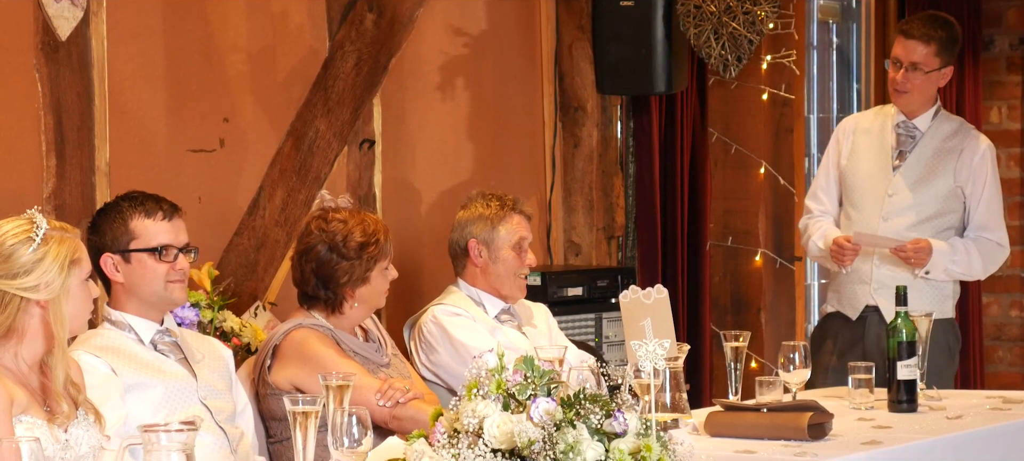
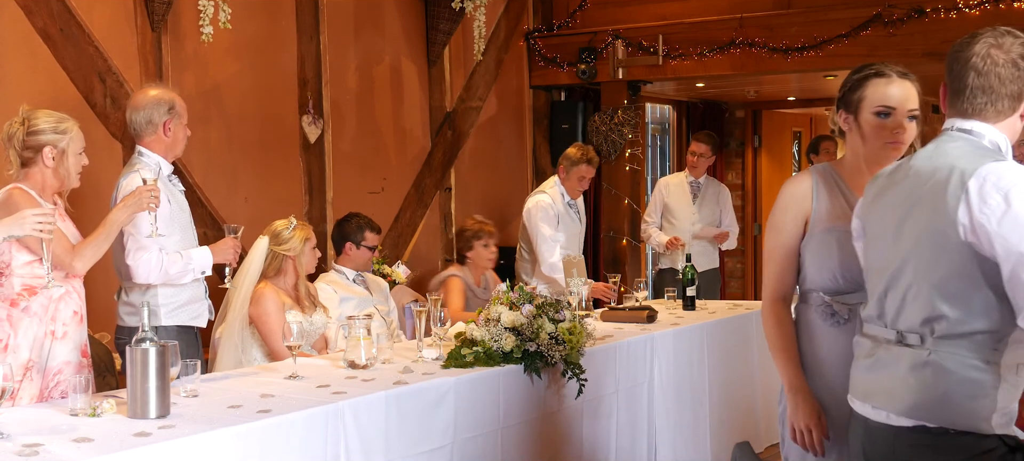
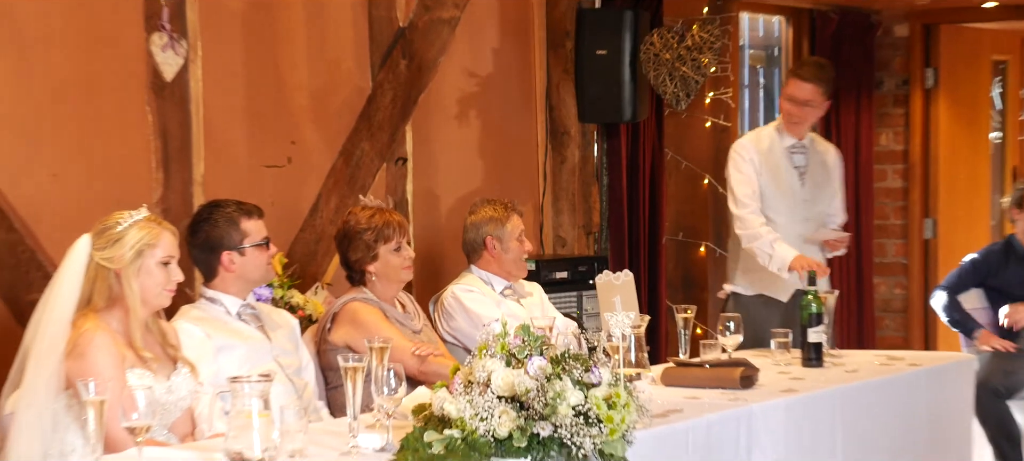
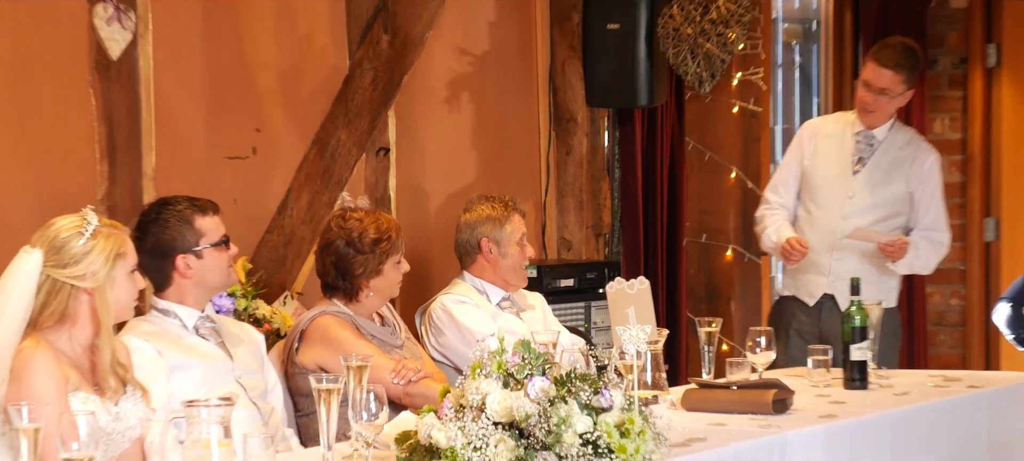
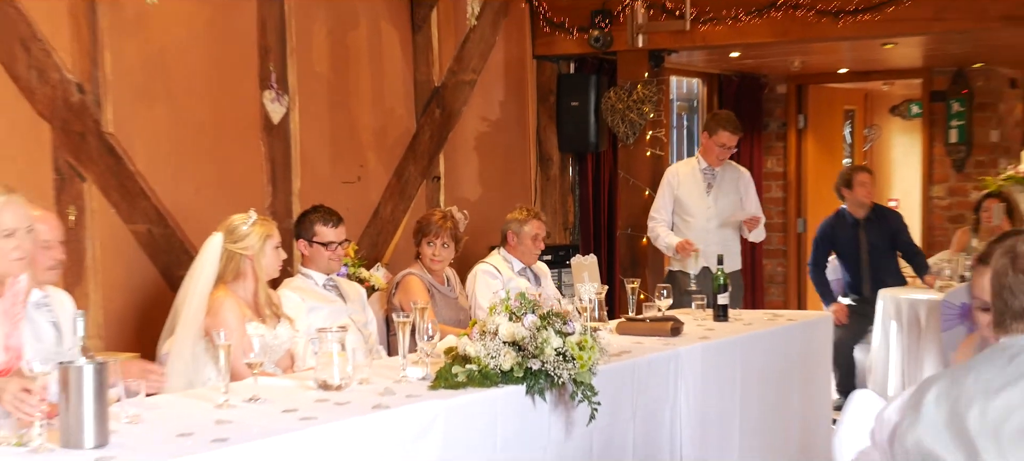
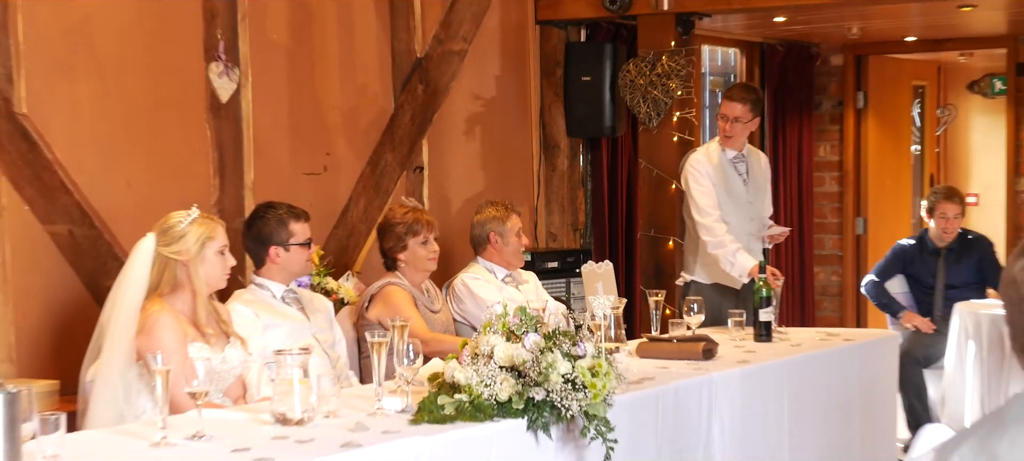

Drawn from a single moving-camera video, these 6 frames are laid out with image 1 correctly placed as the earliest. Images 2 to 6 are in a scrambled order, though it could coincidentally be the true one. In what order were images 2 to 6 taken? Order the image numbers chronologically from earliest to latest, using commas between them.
4, 3, 6, 5, 2
